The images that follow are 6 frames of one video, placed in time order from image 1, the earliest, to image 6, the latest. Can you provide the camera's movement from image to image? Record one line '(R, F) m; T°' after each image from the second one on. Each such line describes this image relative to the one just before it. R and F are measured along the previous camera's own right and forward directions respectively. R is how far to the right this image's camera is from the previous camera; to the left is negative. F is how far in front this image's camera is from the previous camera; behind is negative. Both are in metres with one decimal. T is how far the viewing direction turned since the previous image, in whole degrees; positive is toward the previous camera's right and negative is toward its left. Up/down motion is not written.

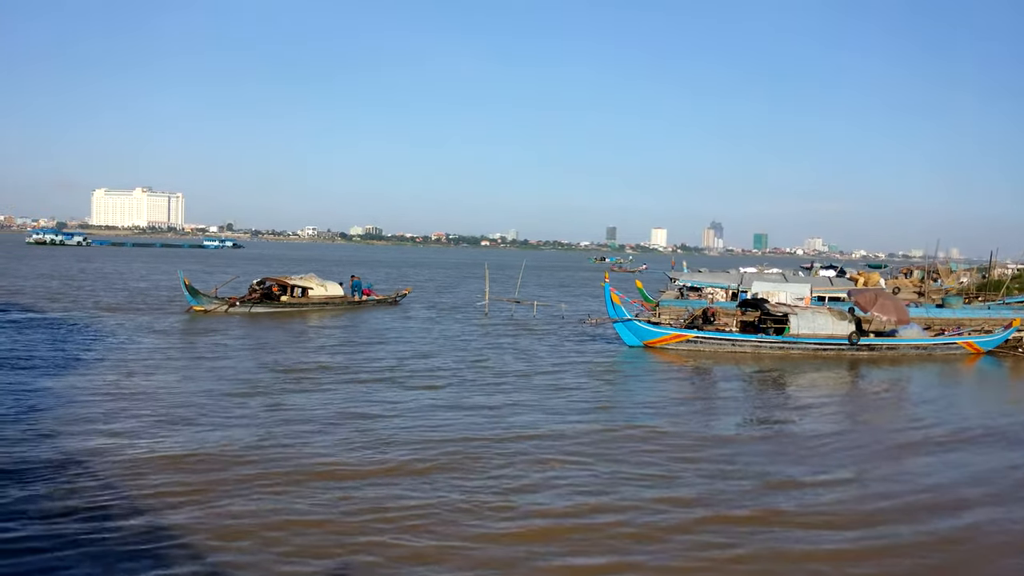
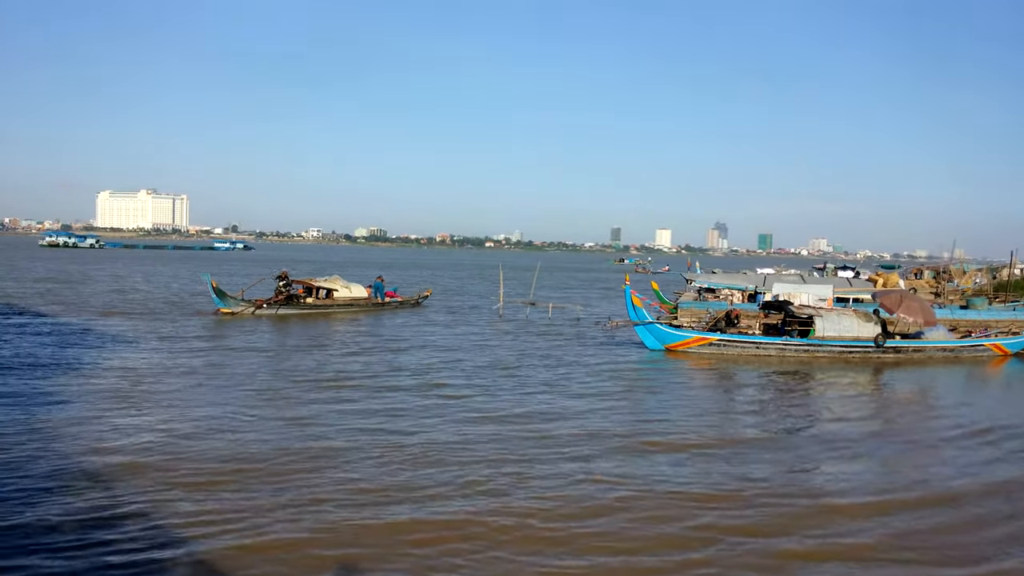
(-0.4, +0.5) m; 0°
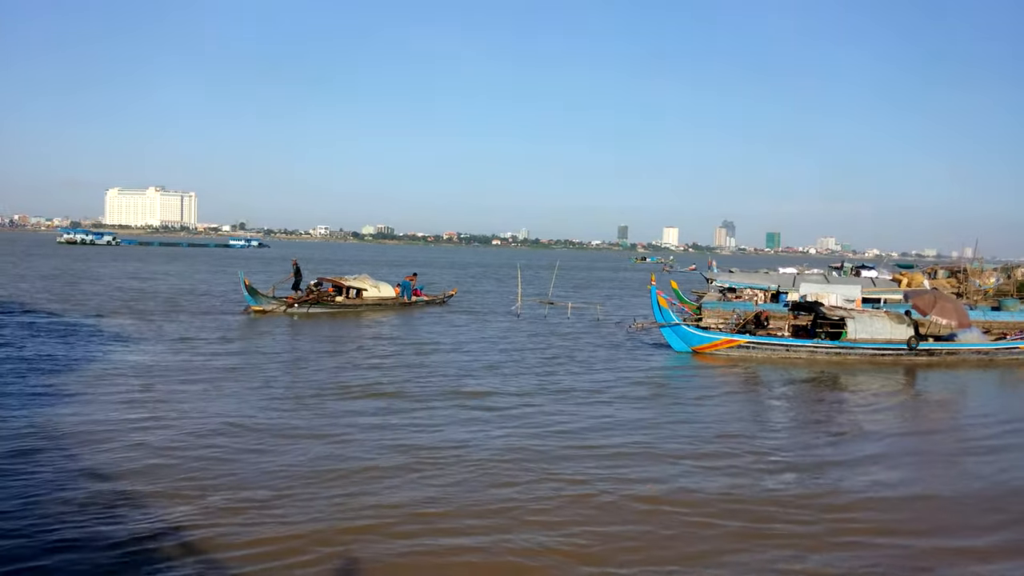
(-0.5, +0.6) m; 0°
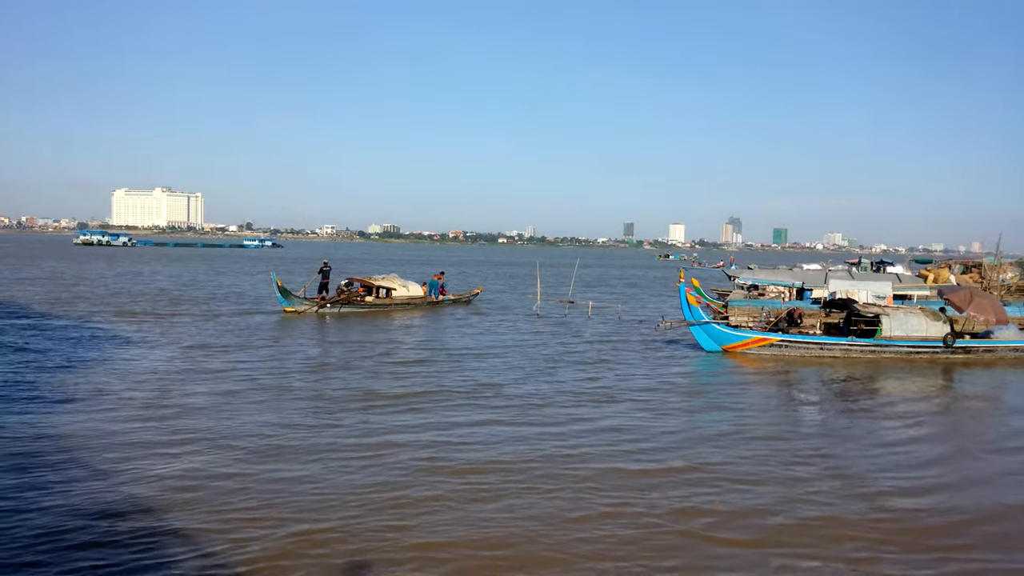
(-0.5, +0.6) m; 0°
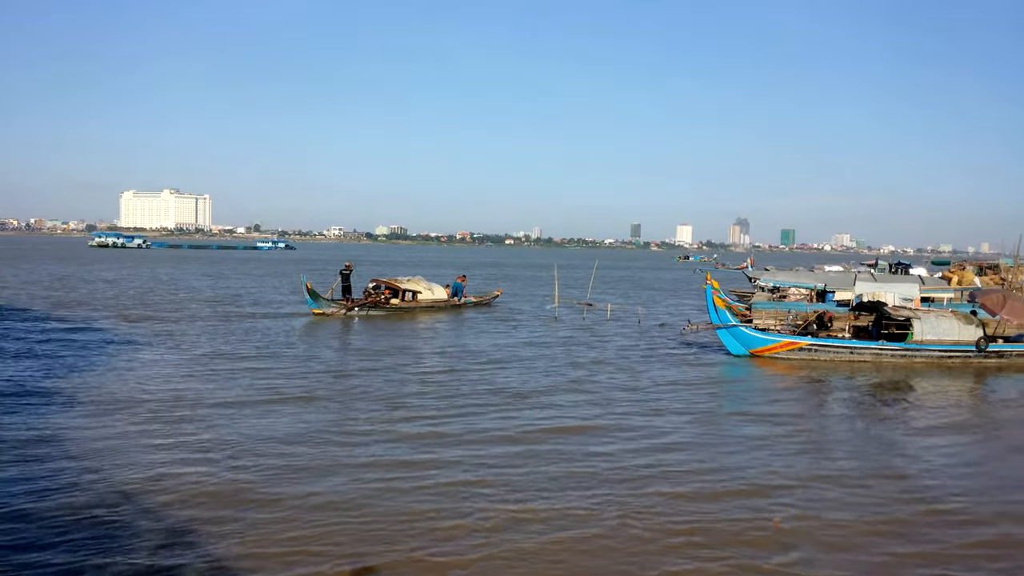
(-0.4, +0.5) m; 0°
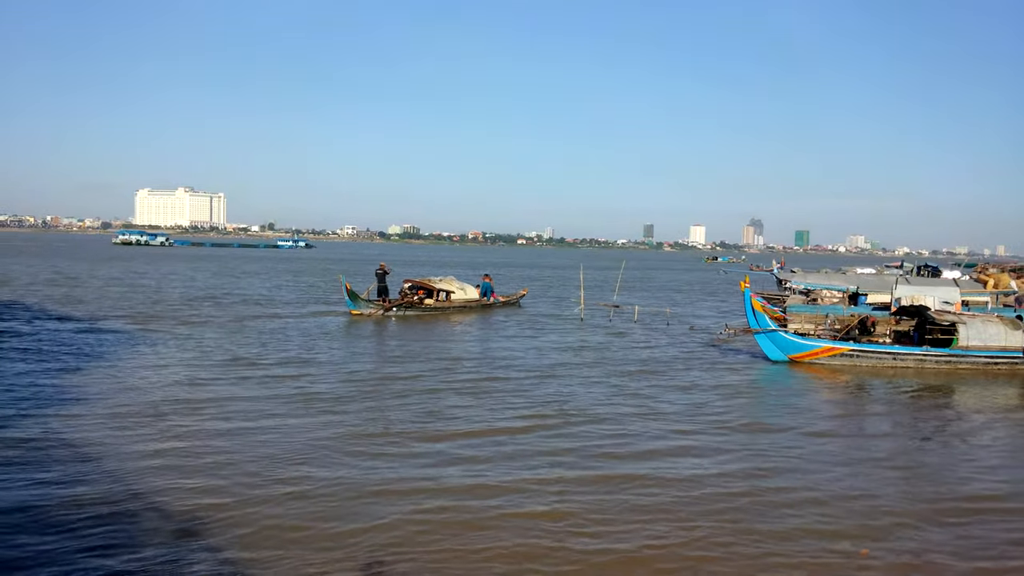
(-0.5, +0.7) m; -1°
